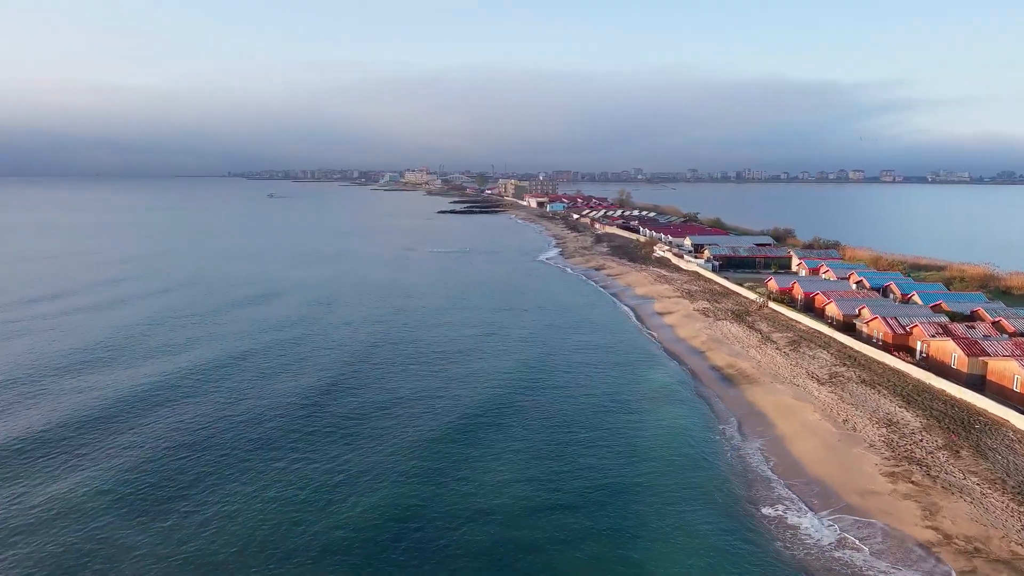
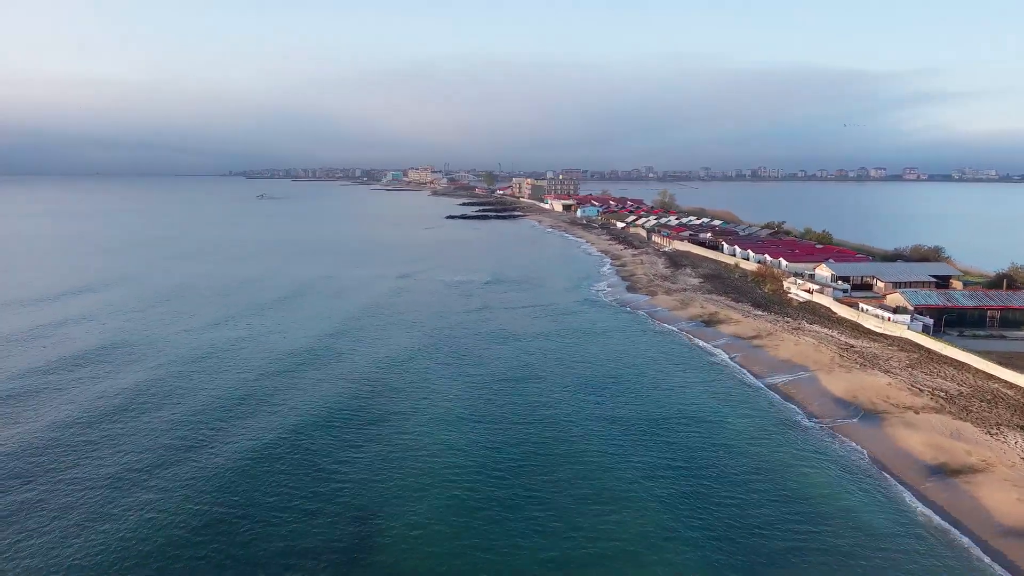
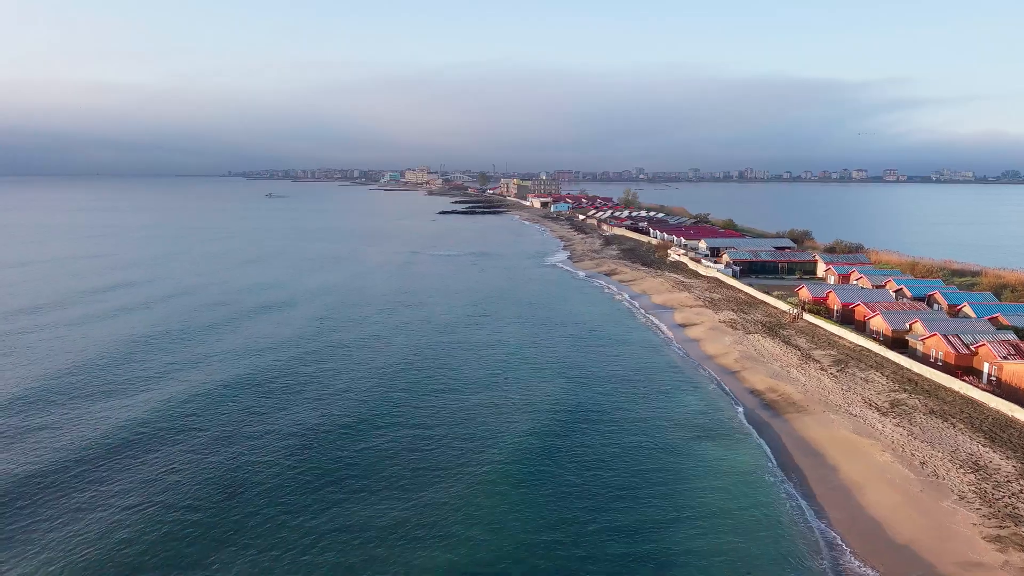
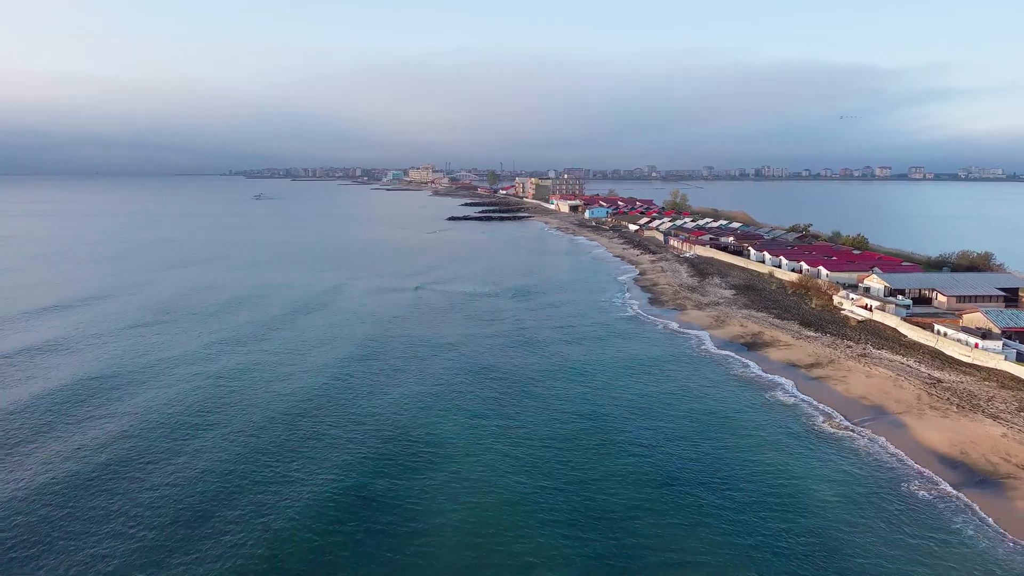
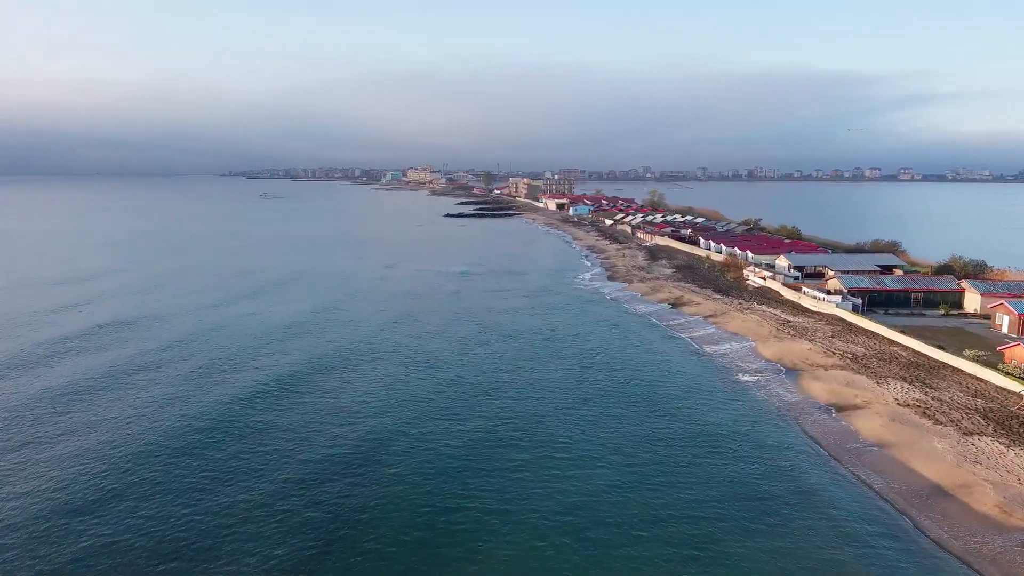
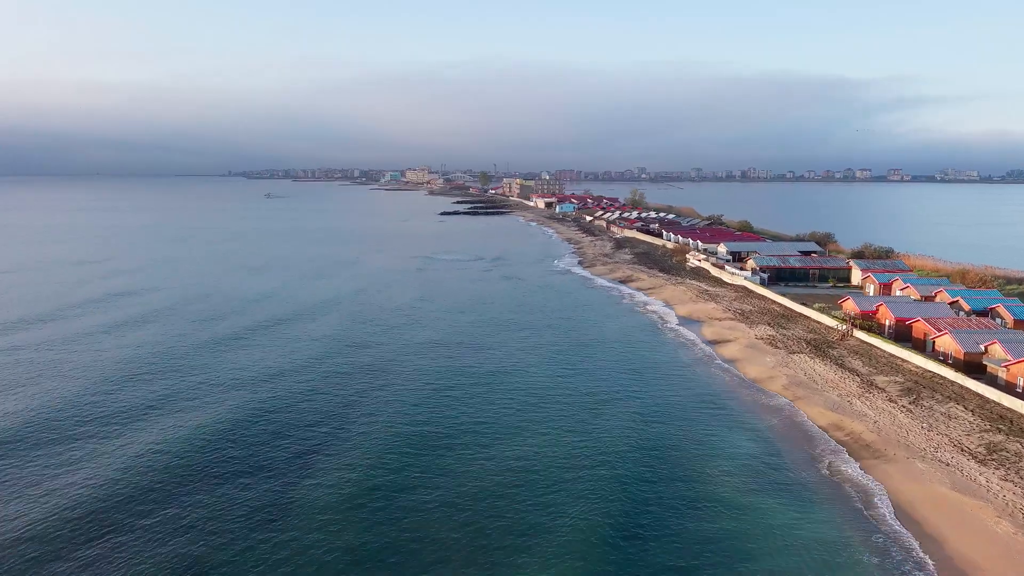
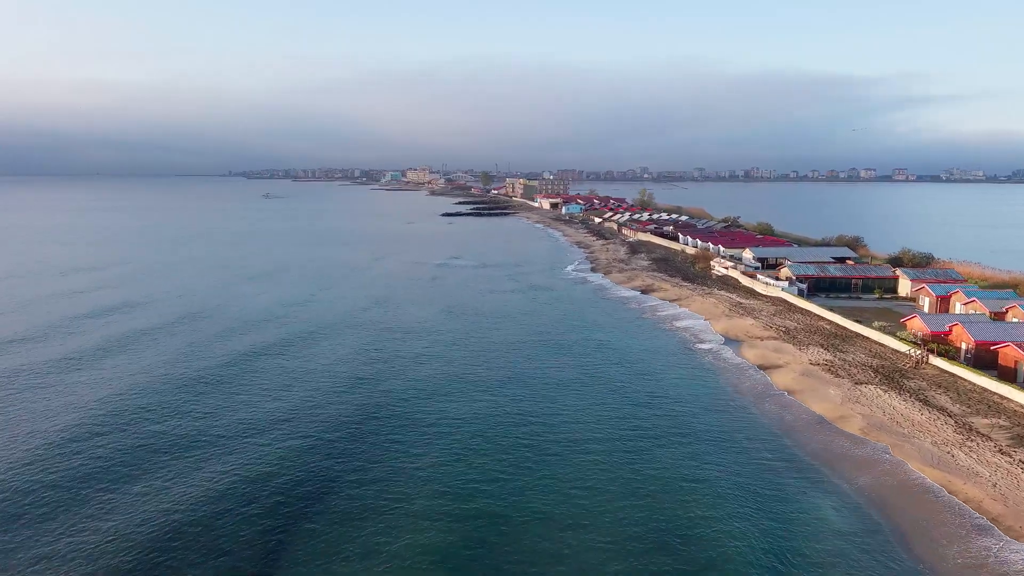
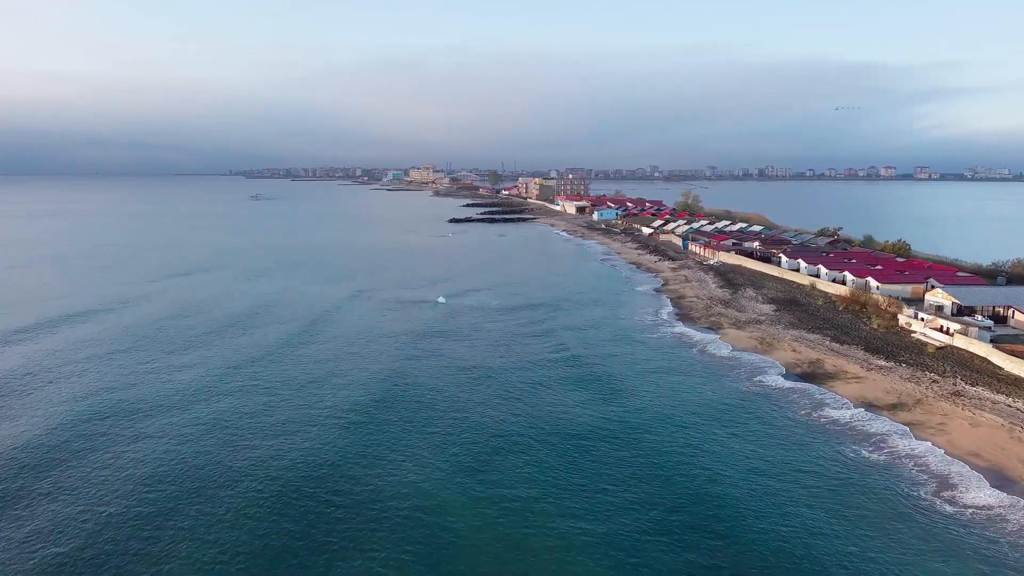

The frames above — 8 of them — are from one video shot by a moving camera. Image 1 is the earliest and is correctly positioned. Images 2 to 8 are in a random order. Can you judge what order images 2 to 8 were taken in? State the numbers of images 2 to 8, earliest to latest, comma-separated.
3, 6, 7, 5, 2, 4, 8
